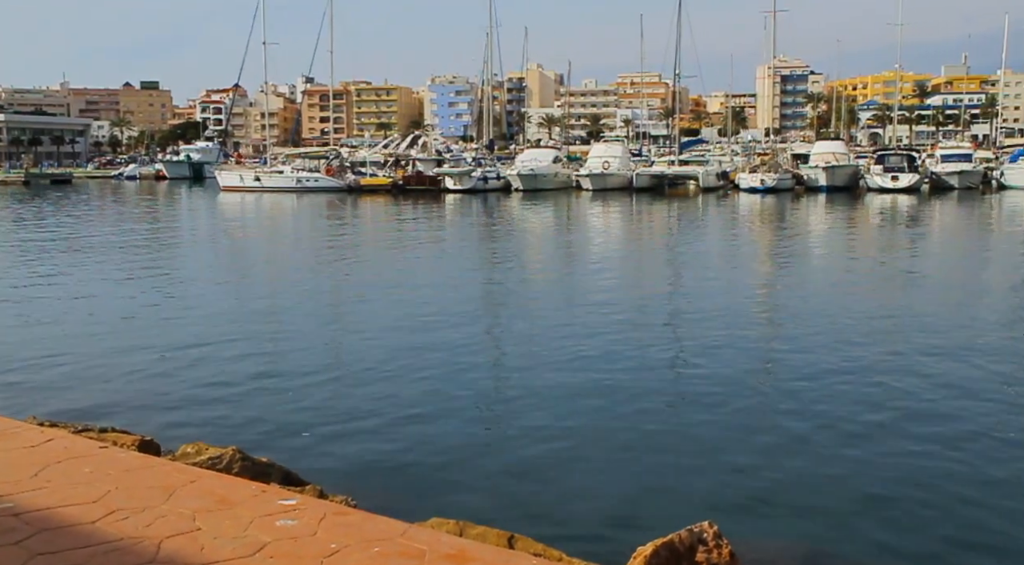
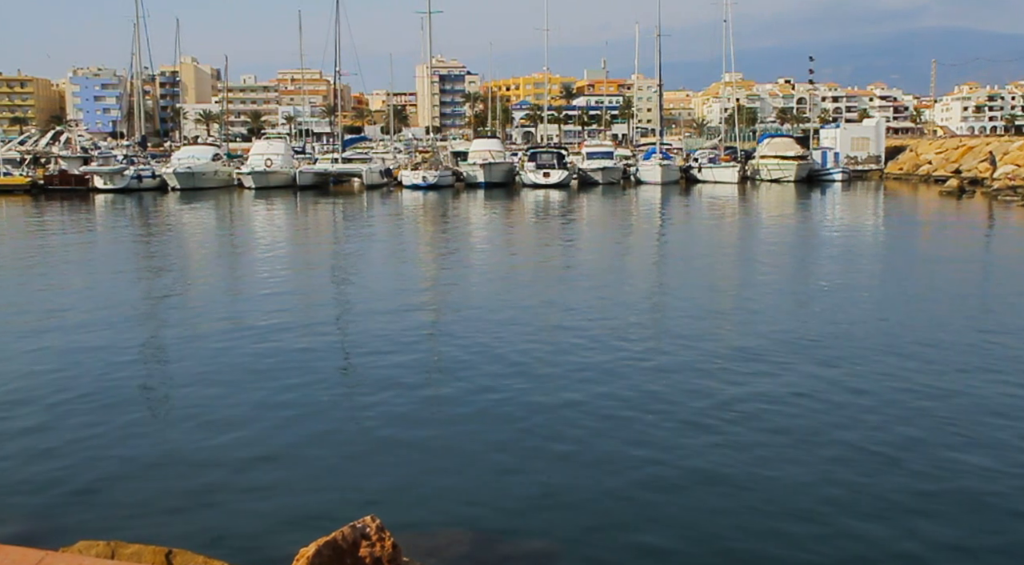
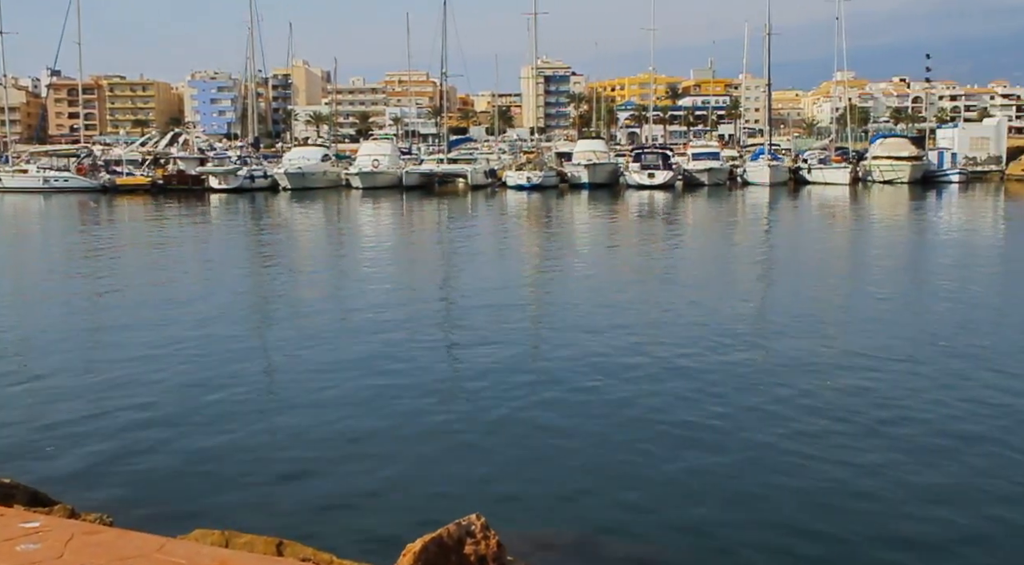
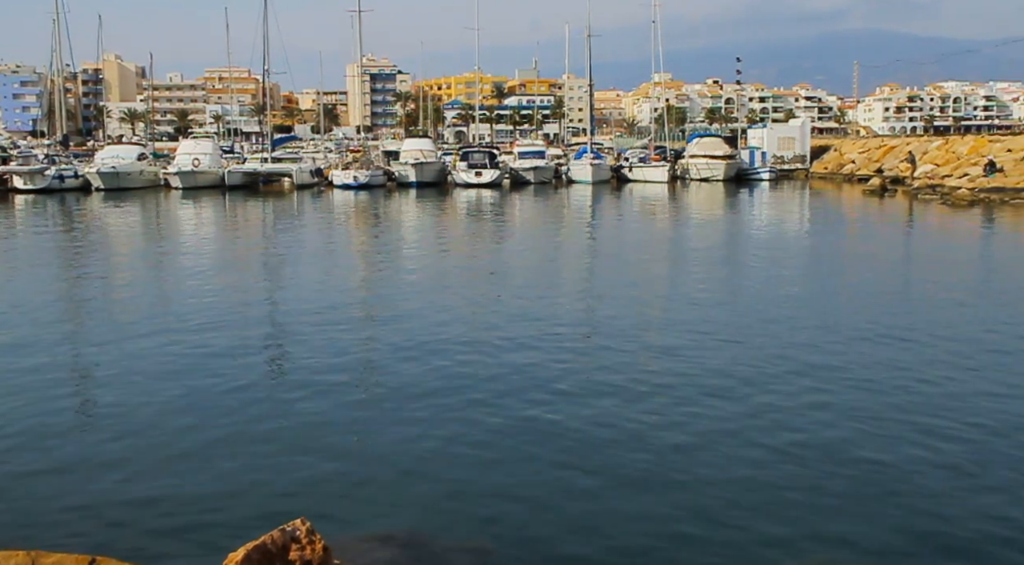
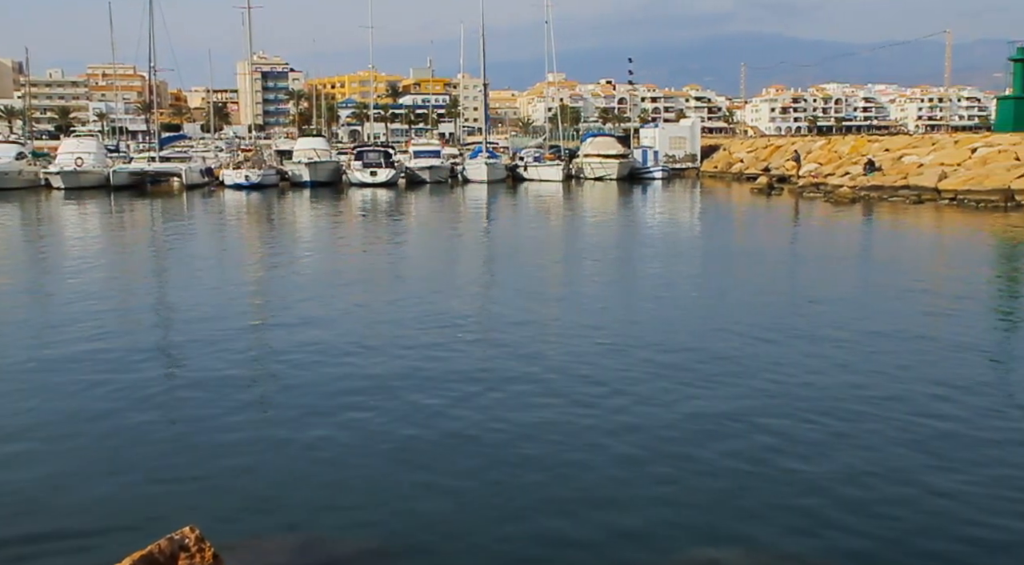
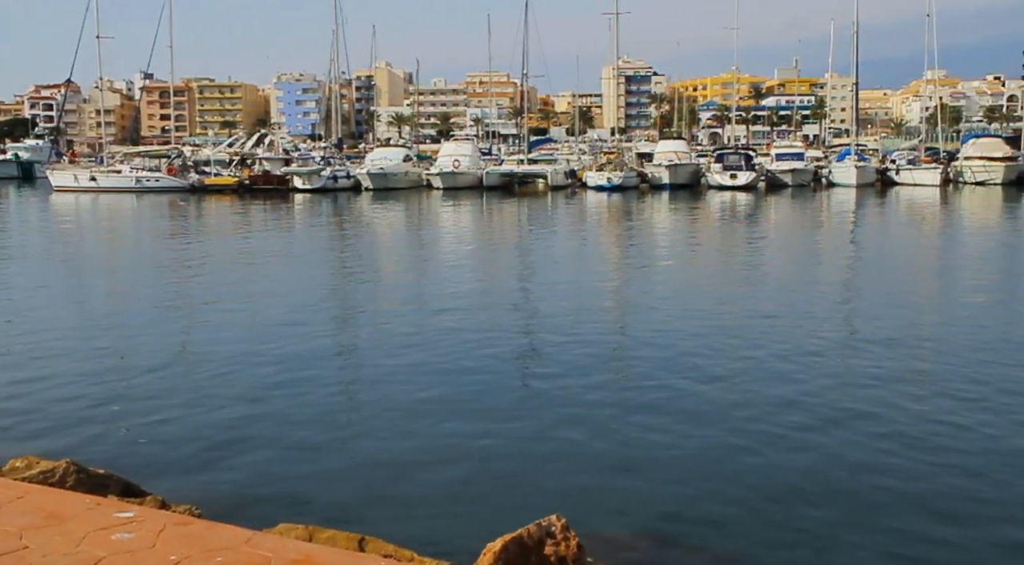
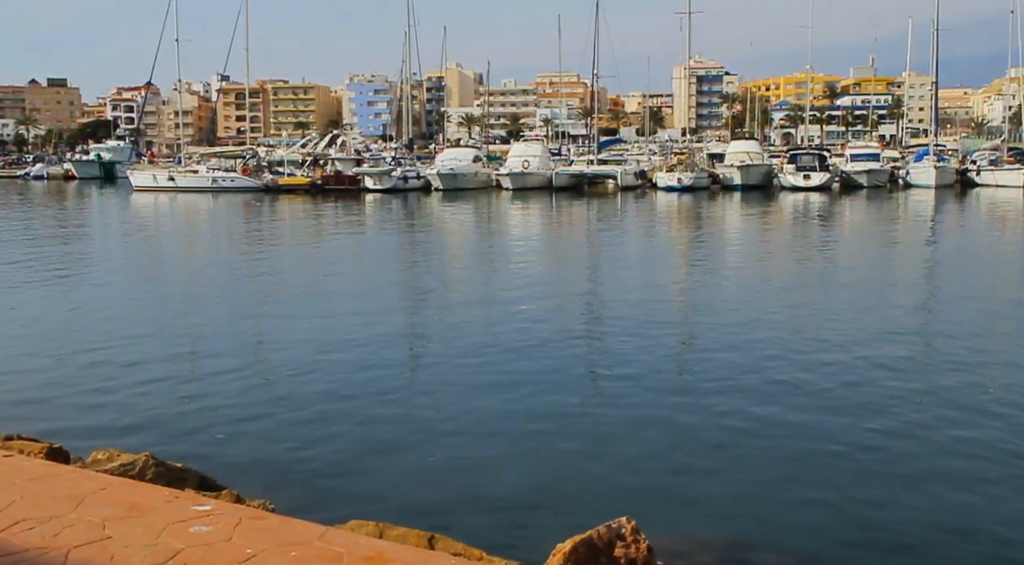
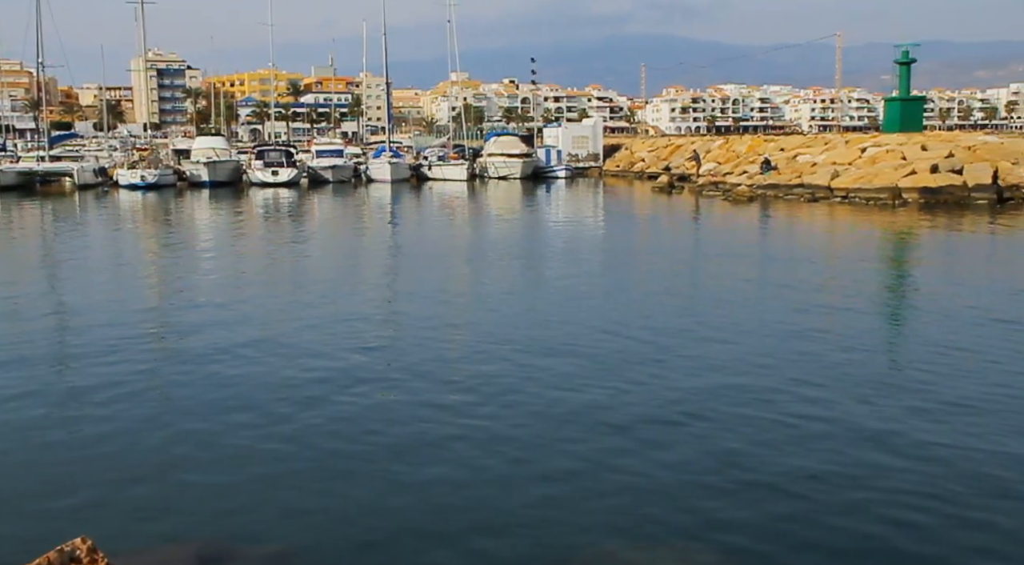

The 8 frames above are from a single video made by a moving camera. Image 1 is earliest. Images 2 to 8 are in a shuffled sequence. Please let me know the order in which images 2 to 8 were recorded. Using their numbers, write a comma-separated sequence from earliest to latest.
7, 6, 3, 2, 4, 5, 8
